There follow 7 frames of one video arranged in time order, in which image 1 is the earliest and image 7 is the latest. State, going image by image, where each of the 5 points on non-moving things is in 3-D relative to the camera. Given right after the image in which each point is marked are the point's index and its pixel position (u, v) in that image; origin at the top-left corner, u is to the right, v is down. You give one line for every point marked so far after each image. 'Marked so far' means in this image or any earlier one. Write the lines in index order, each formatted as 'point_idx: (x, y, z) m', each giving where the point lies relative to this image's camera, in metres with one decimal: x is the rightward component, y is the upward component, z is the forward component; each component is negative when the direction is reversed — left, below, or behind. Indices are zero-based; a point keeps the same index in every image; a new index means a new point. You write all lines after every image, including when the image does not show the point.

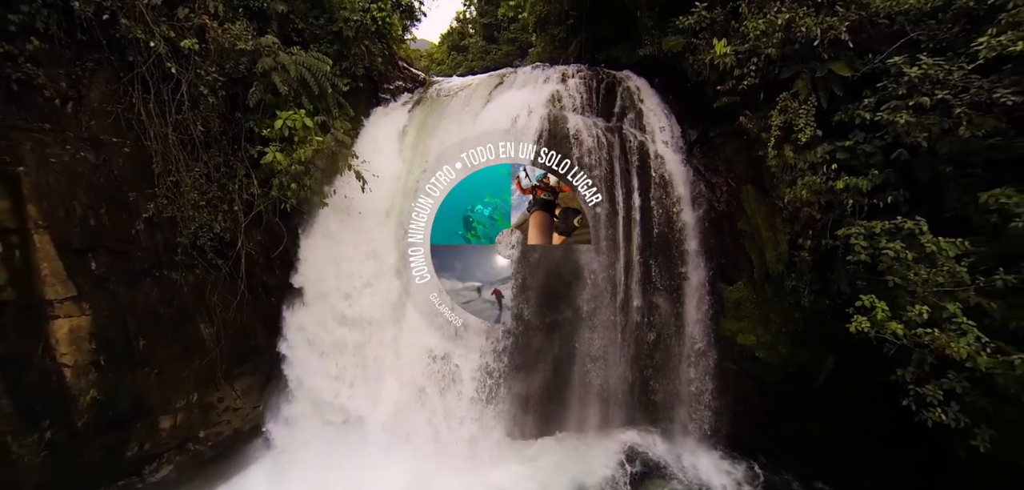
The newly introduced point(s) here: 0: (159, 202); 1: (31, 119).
0: (-2.8, +0.3, +2.9) m
1: (-3.2, +0.8, +2.3) m
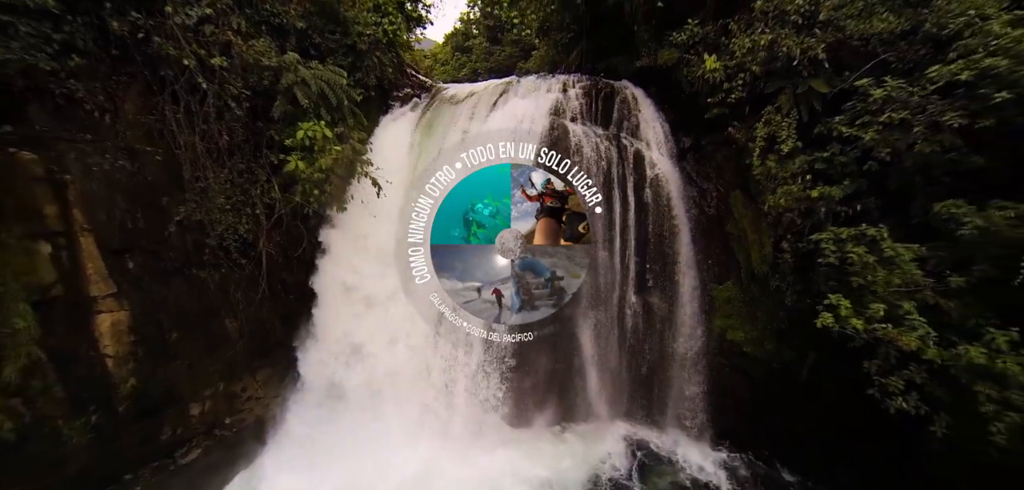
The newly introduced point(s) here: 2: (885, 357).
0: (-2.8, +0.3, +3.2) m
1: (-3.1, +0.8, +2.6) m
2: (+2.4, -0.7, +2.4) m
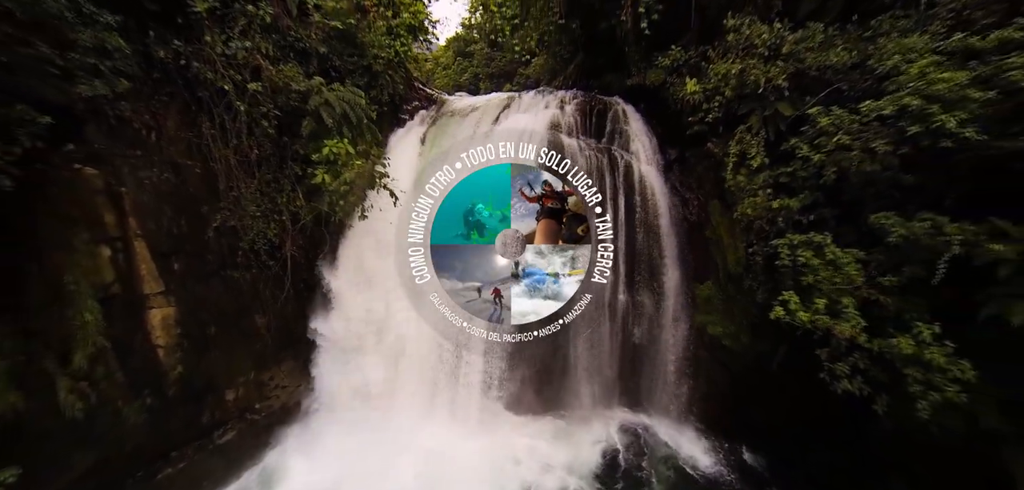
0: (-2.8, +0.3, +3.6) m
1: (-3.1, +0.8, +2.9) m
2: (+2.4, -0.7, +2.7) m
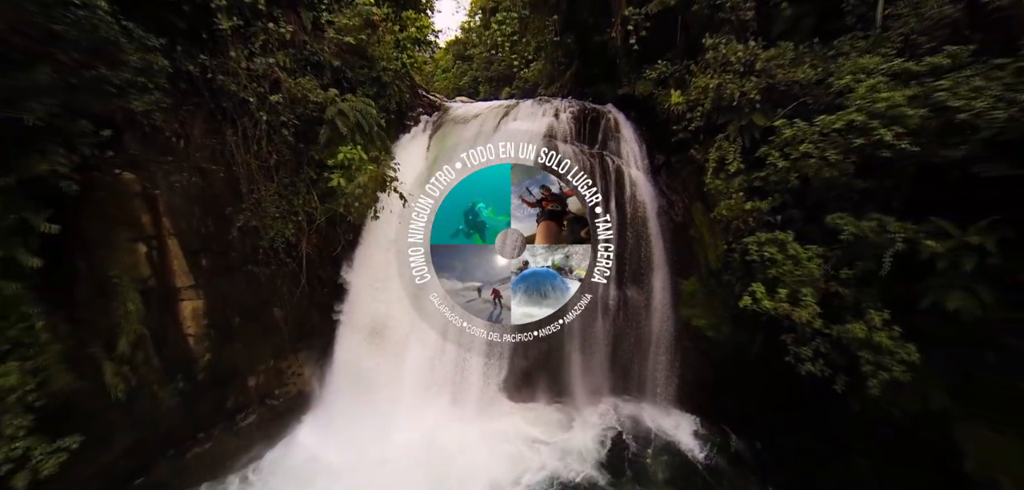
0: (-2.8, +0.3, +3.9) m
1: (-3.1, +0.8, +3.3) m
2: (+2.4, -0.7, +3.1) m
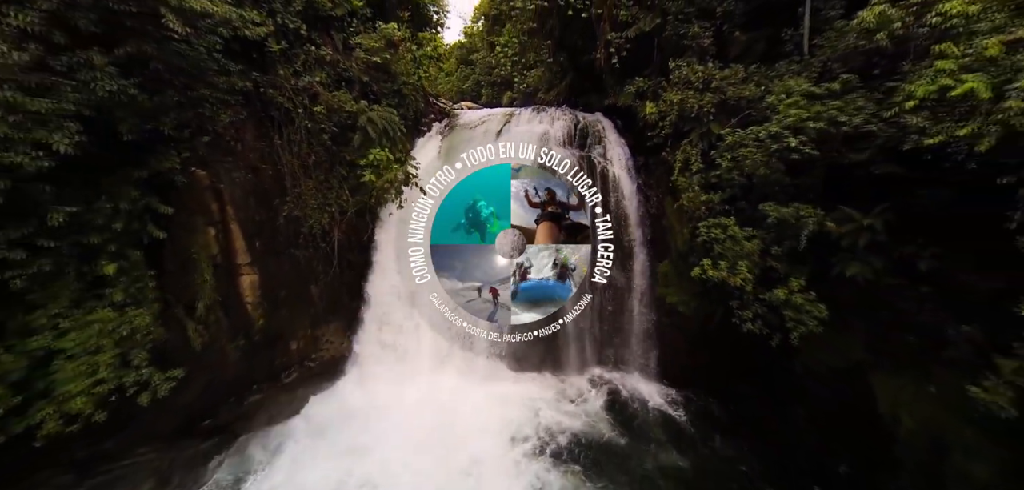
0: (-2.8, +0.5, +4.6) m
1: (-3.1, +1.0, +4.0) m
2: (+2.4, -0.6, +3.8) m
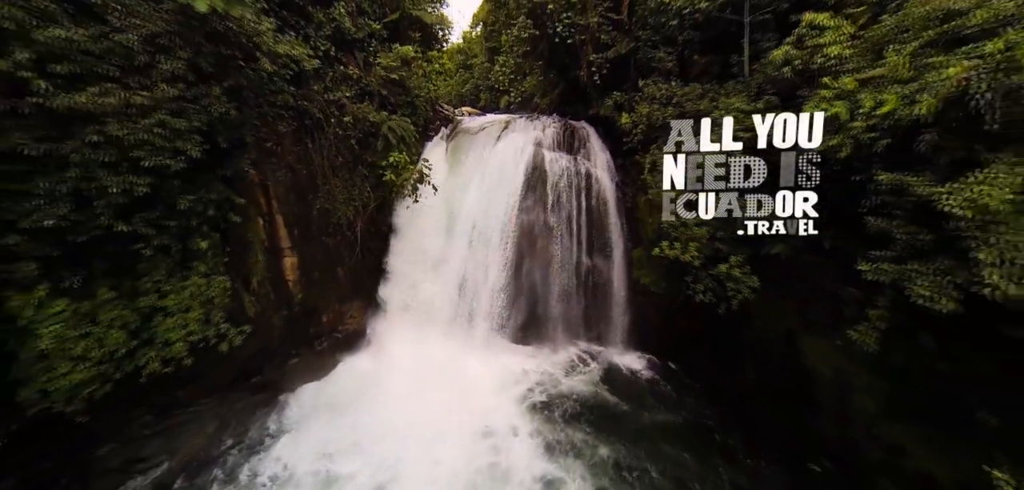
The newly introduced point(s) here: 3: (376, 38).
0: (-2.8, +0.7, +5.5) m
1: (-3.2, +1.2, +4.9) m
2: (+2.4, -0.4, +4.7) m
3: (-2.4, +3.6, +6.4) m
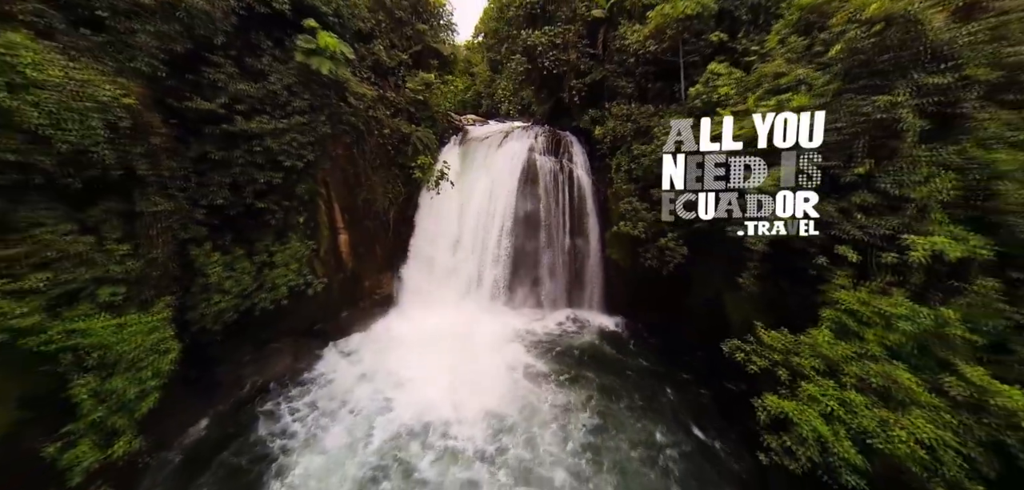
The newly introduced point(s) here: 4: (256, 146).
0: (-2.9, +1.0, +7.2) m
1: (-3.2, +1.5, +6.6) m
2: (+2.4, 0.0, +6.4) m
3: (-2.4, +4.0, +8.1) m
4: (-3.3, +1.3, +4.7) m
